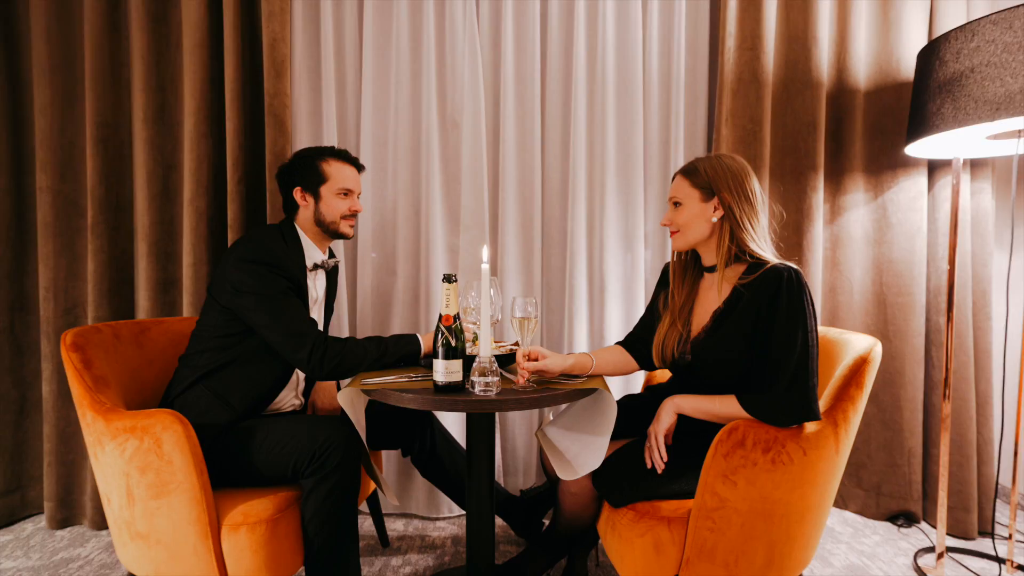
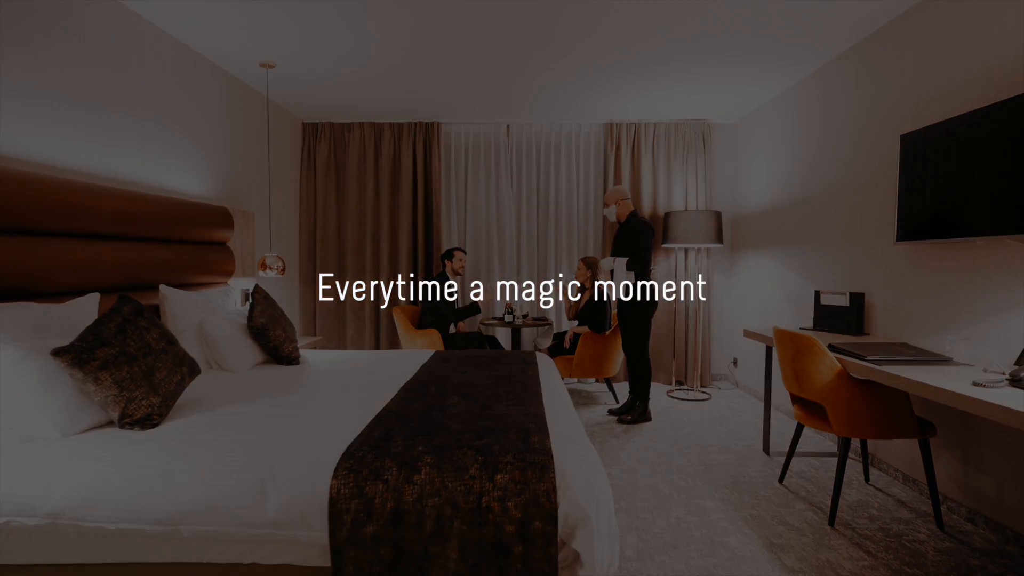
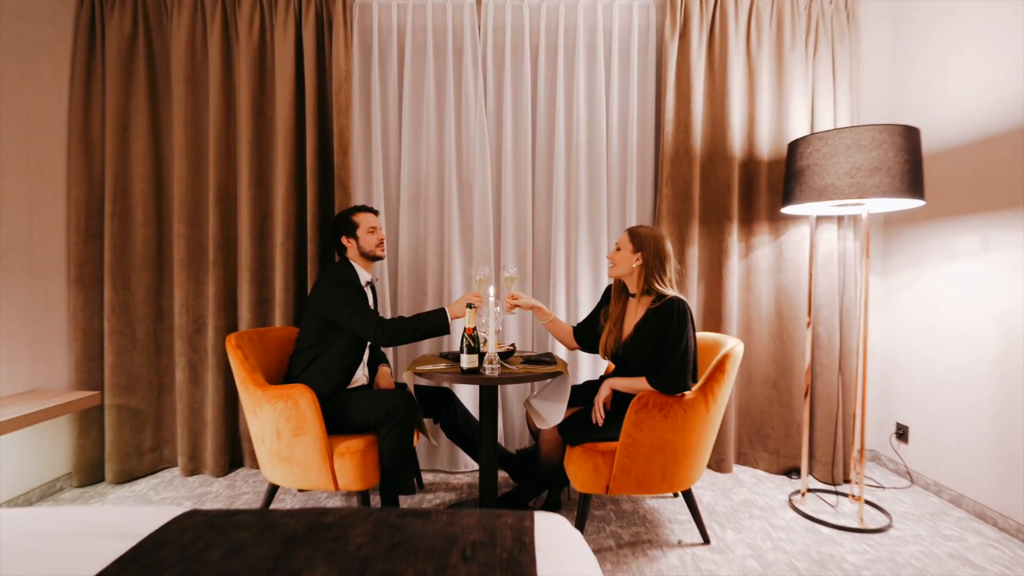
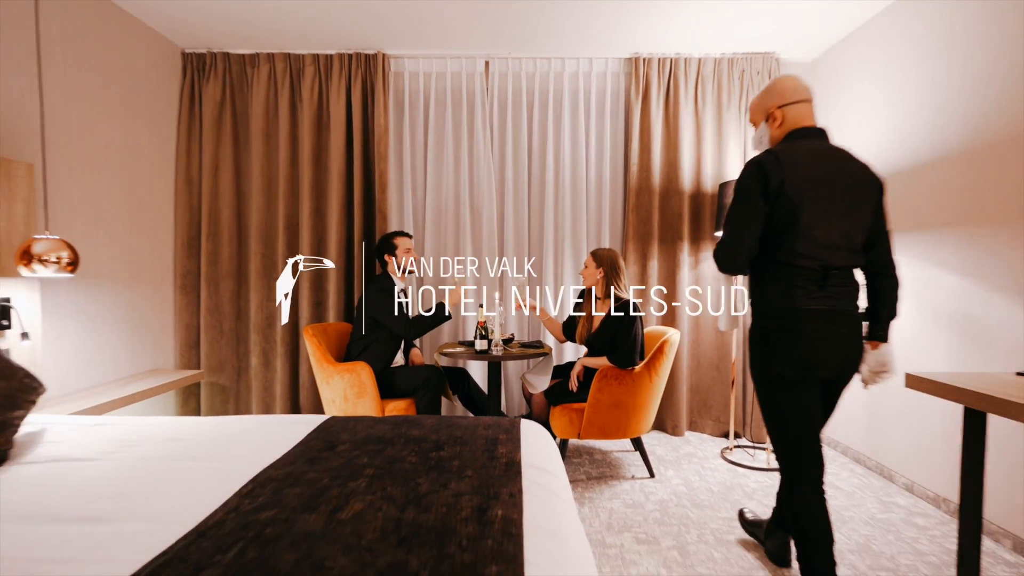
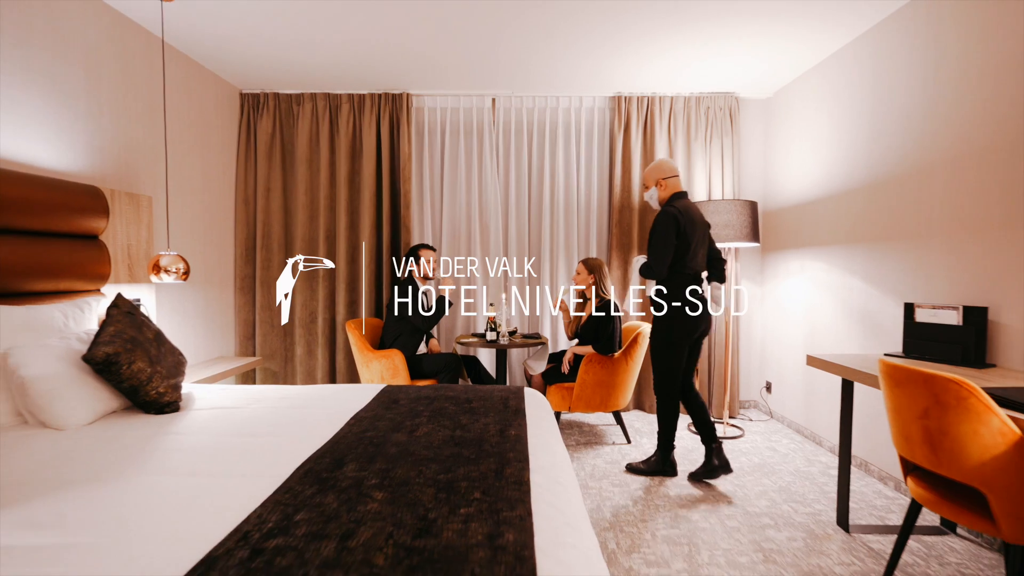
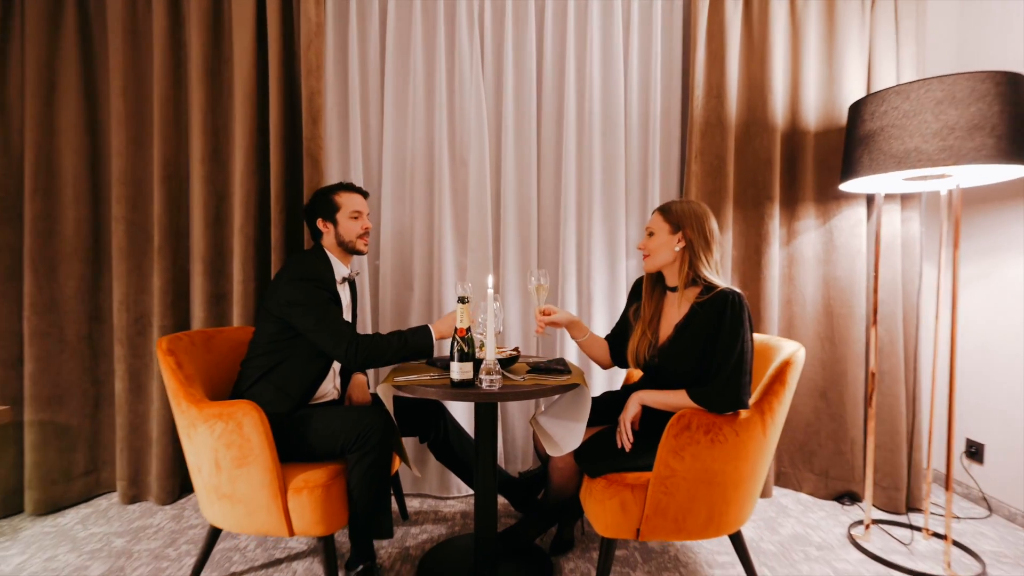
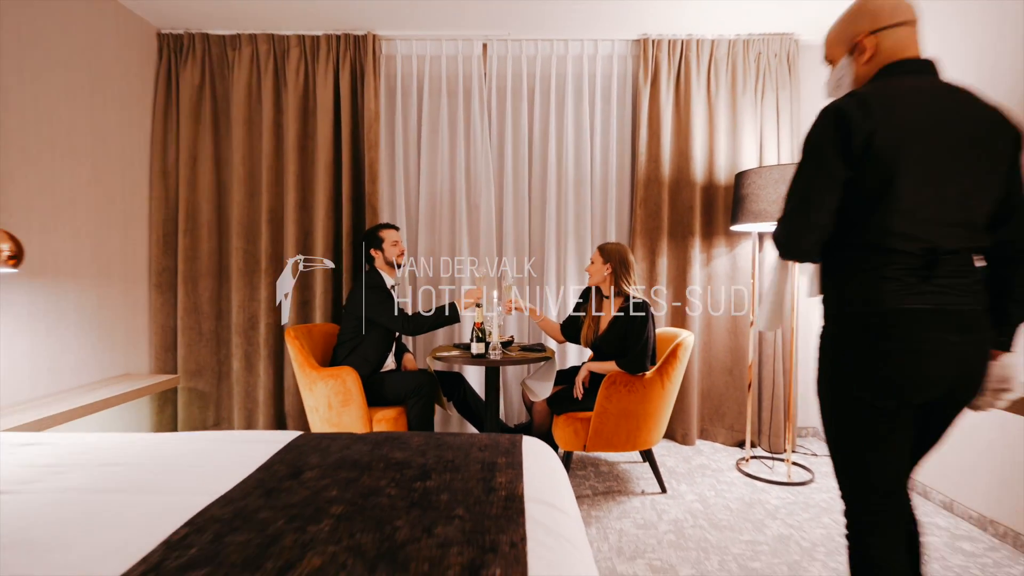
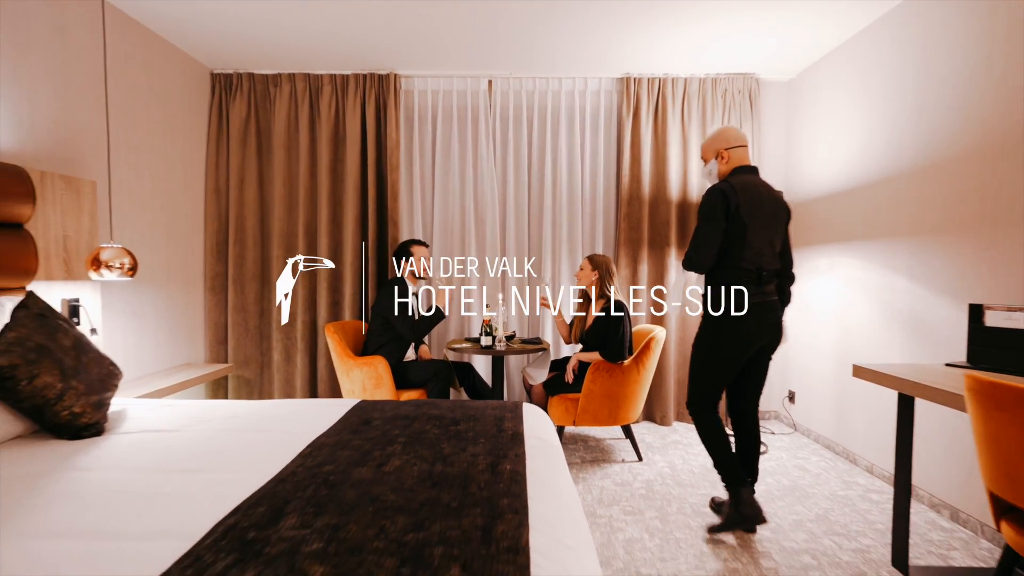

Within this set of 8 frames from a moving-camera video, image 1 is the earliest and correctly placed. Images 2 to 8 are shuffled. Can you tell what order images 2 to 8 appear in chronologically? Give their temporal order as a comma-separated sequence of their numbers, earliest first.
6, 3, 7, 4, 8, 5, 2
